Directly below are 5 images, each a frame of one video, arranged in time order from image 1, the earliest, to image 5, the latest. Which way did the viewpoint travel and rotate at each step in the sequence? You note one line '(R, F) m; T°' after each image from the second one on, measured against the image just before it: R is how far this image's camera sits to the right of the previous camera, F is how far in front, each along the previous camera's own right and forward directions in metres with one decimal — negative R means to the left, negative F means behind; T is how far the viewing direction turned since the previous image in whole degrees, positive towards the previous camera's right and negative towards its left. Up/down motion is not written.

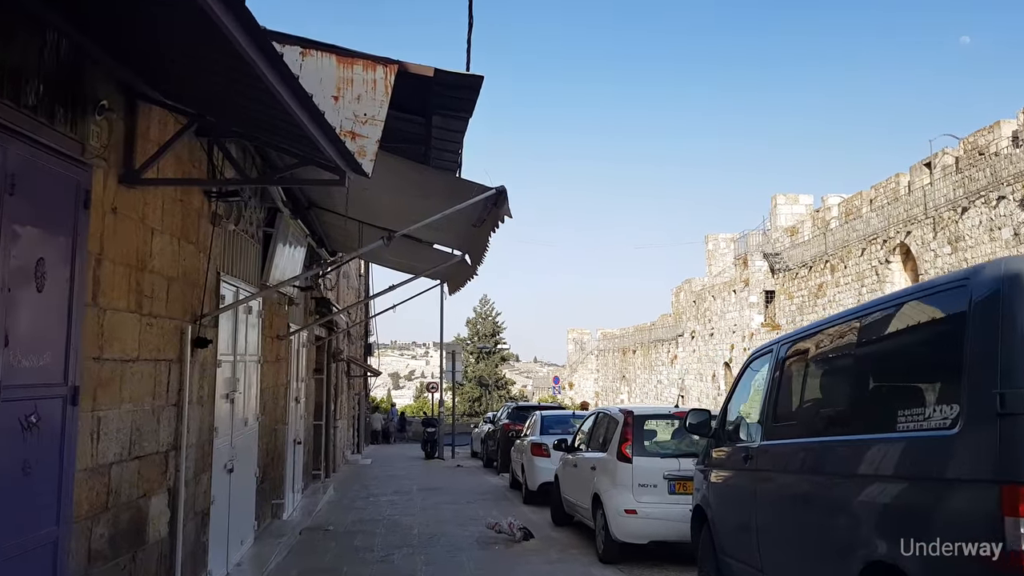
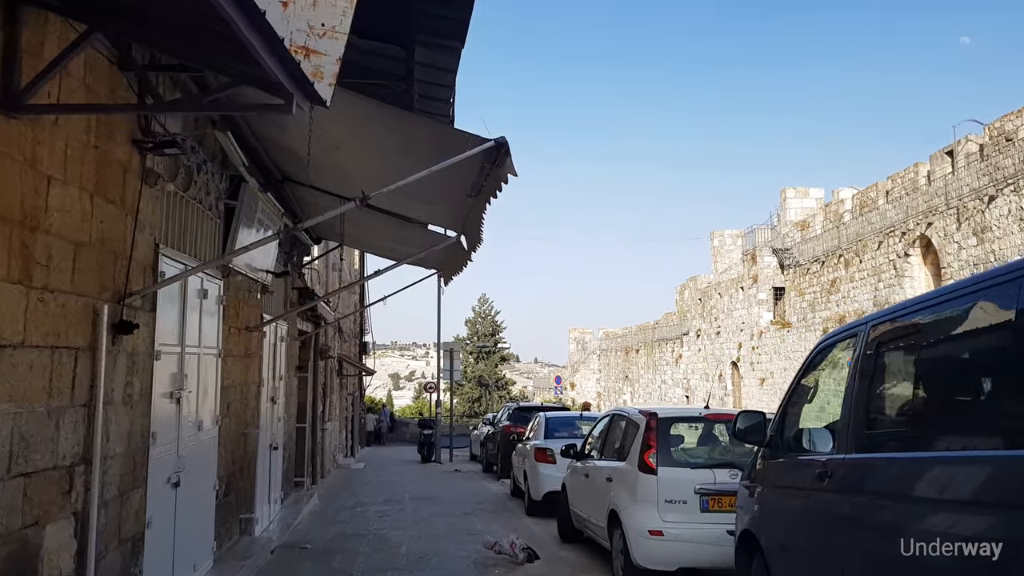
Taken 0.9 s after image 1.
(0.0, +1.2) m; 0°
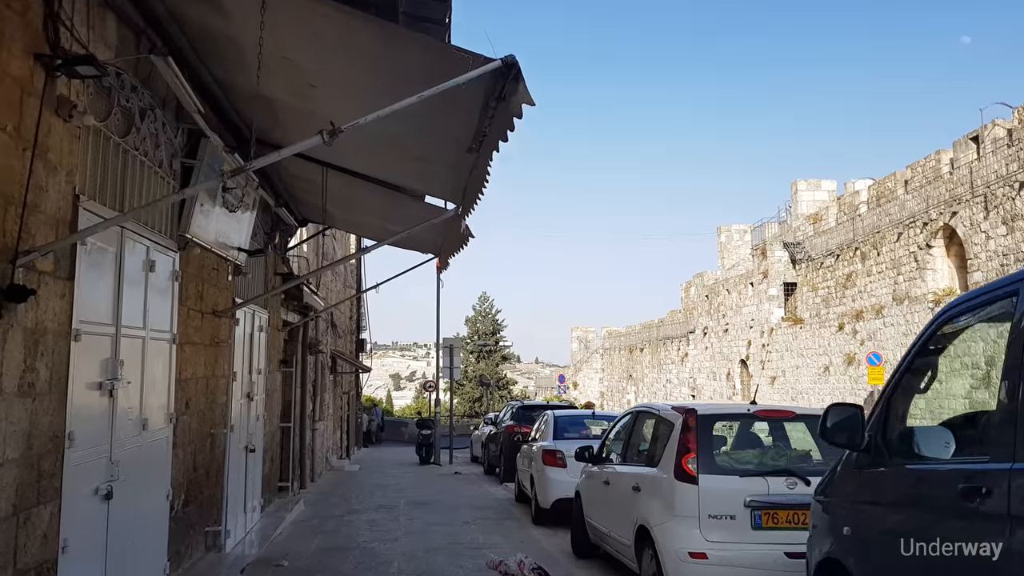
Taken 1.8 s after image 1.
(-0.1, +1.1) m; 0°
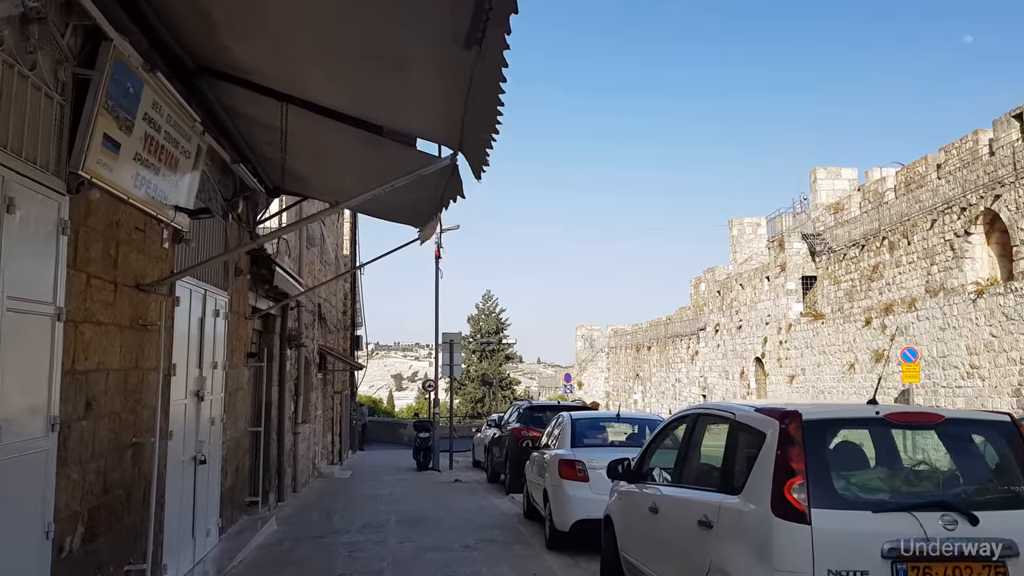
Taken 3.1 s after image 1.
(-0.1, +1.7) m; 0°
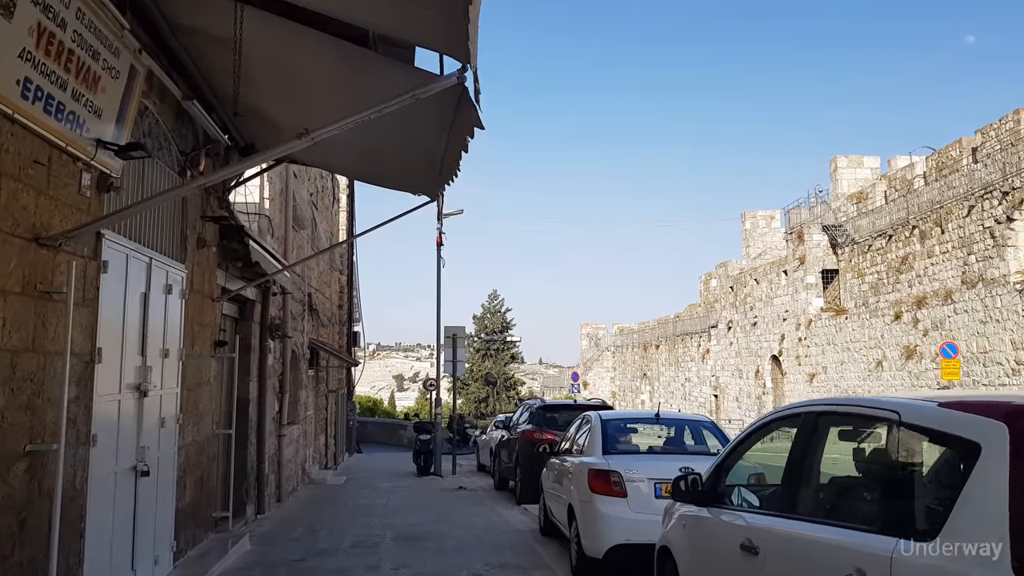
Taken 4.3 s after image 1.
(-0.2, +1.5) m; 0°
